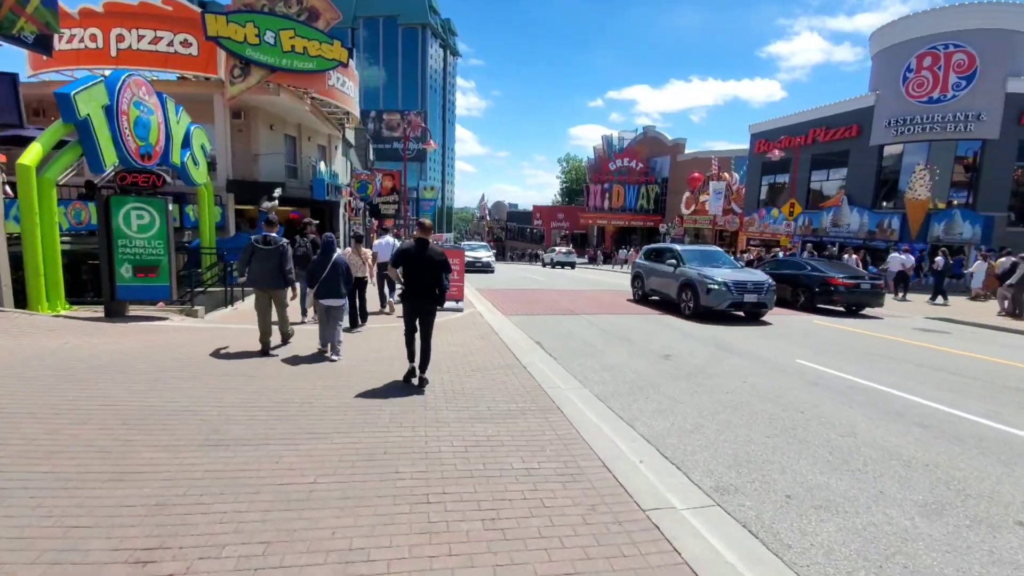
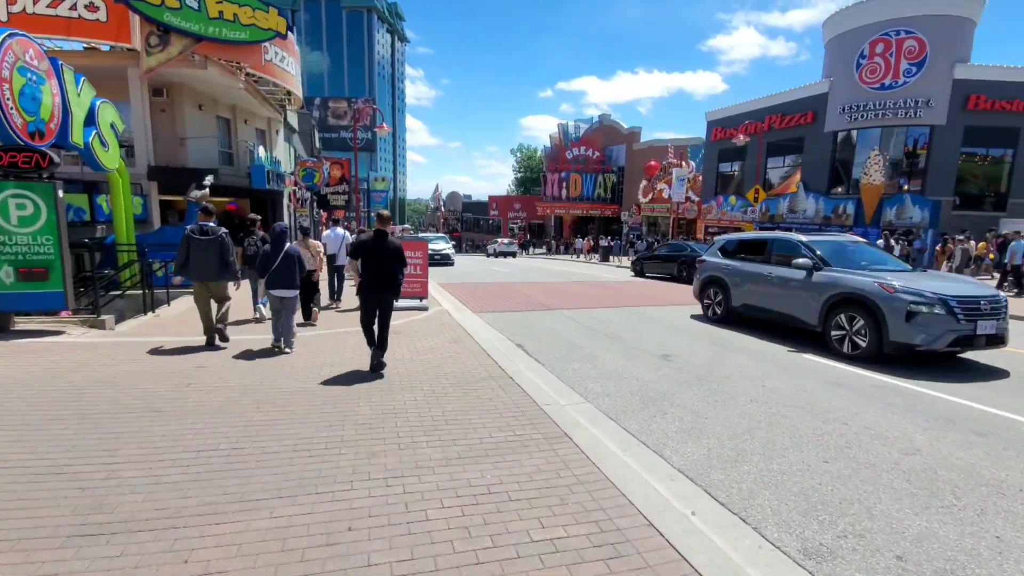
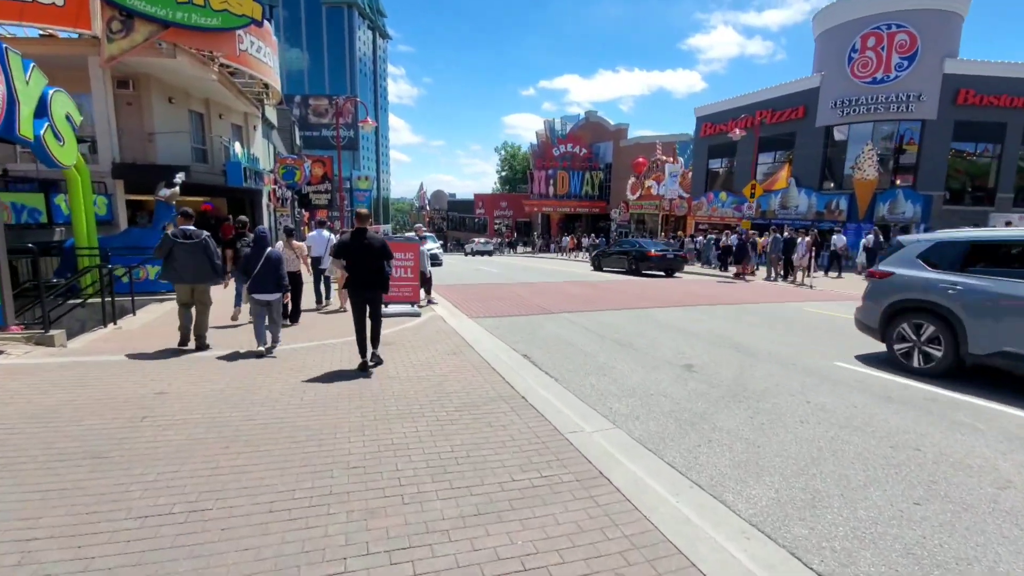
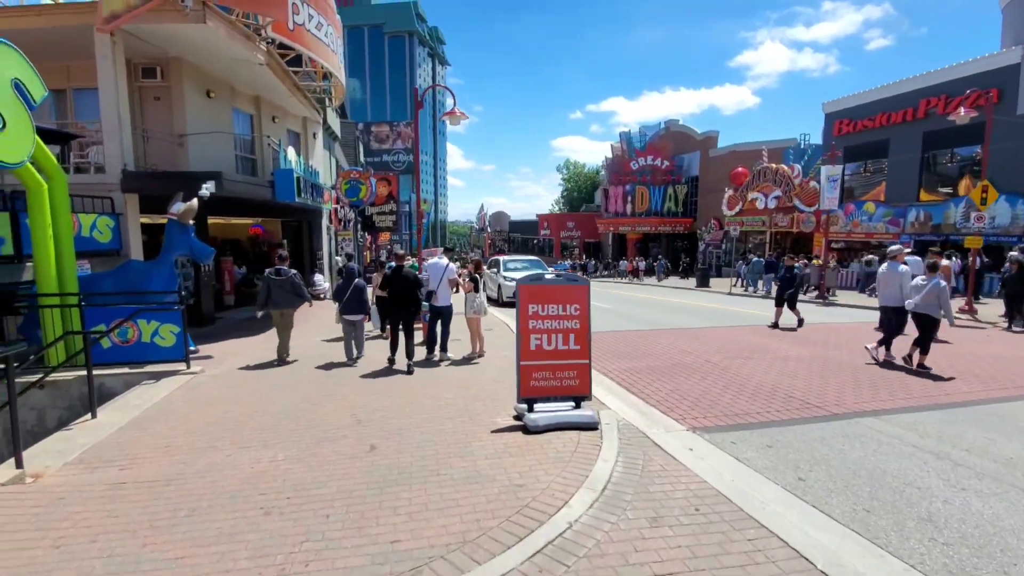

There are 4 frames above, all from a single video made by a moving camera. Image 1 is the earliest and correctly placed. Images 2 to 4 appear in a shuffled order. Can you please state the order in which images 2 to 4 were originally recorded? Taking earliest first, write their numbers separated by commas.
2, 3, 4
